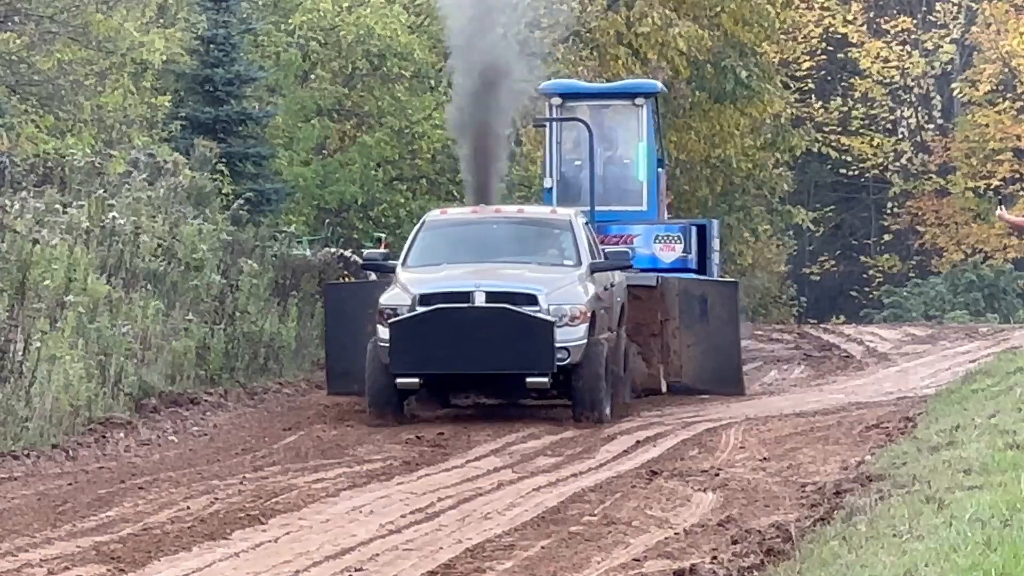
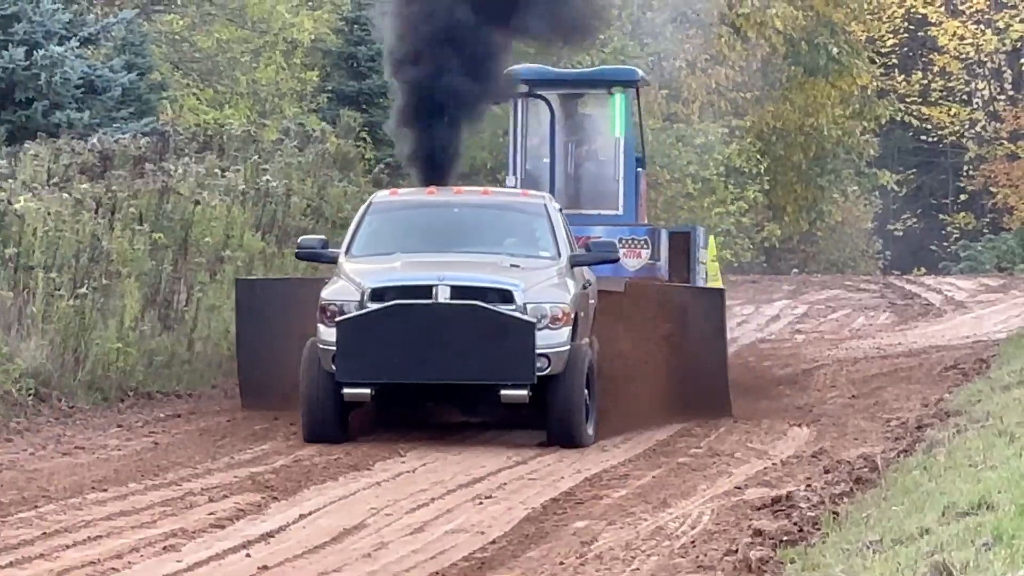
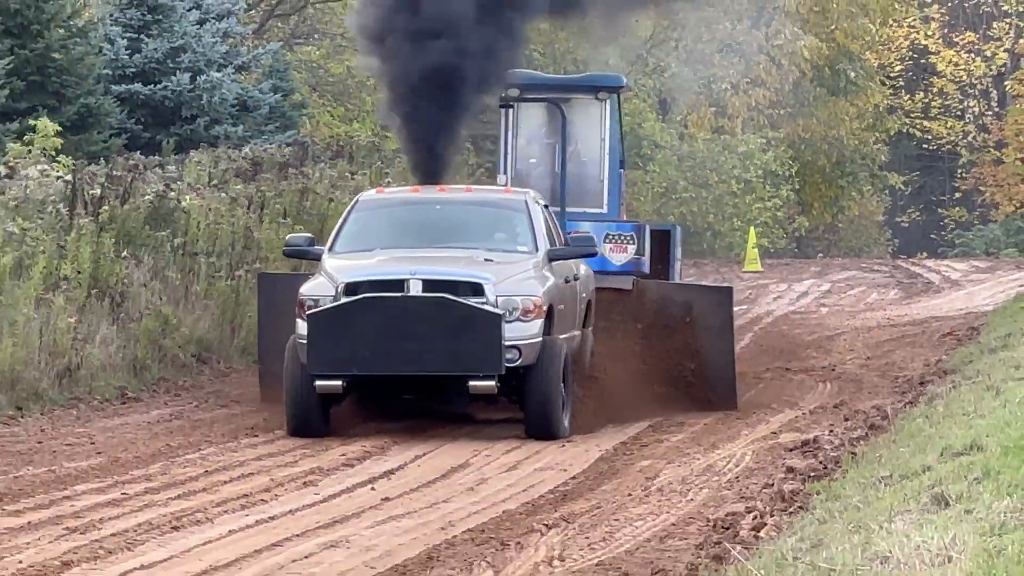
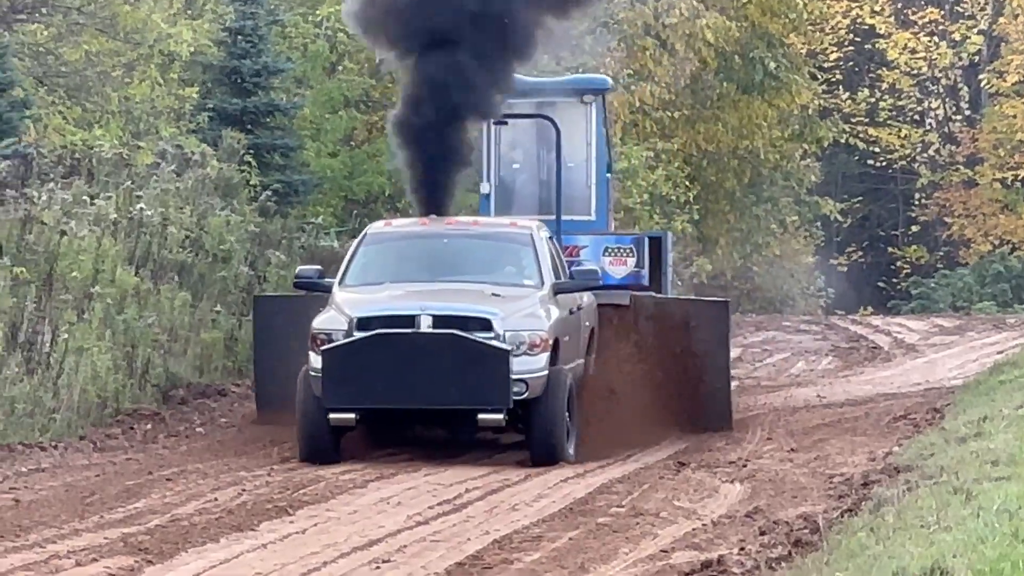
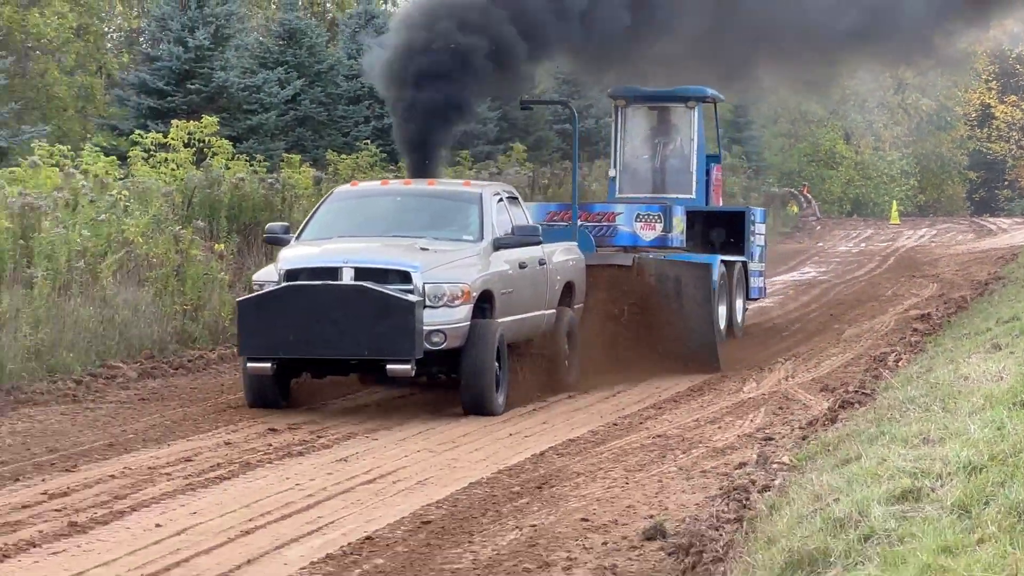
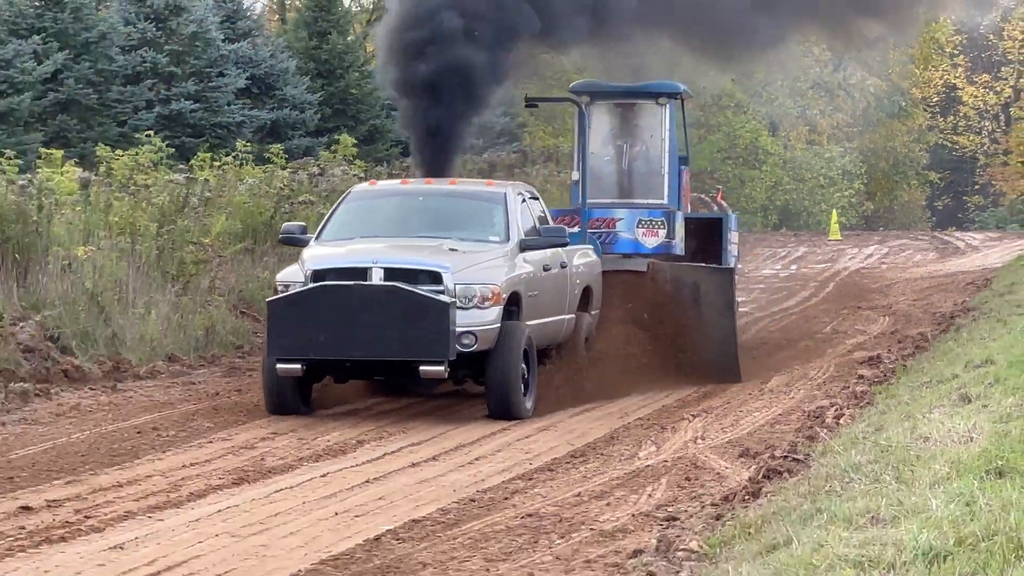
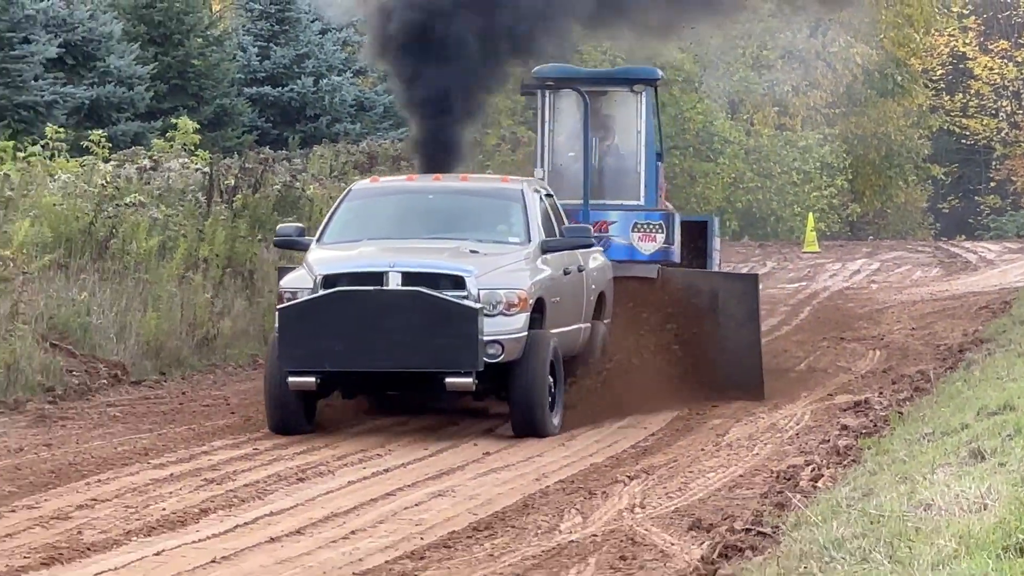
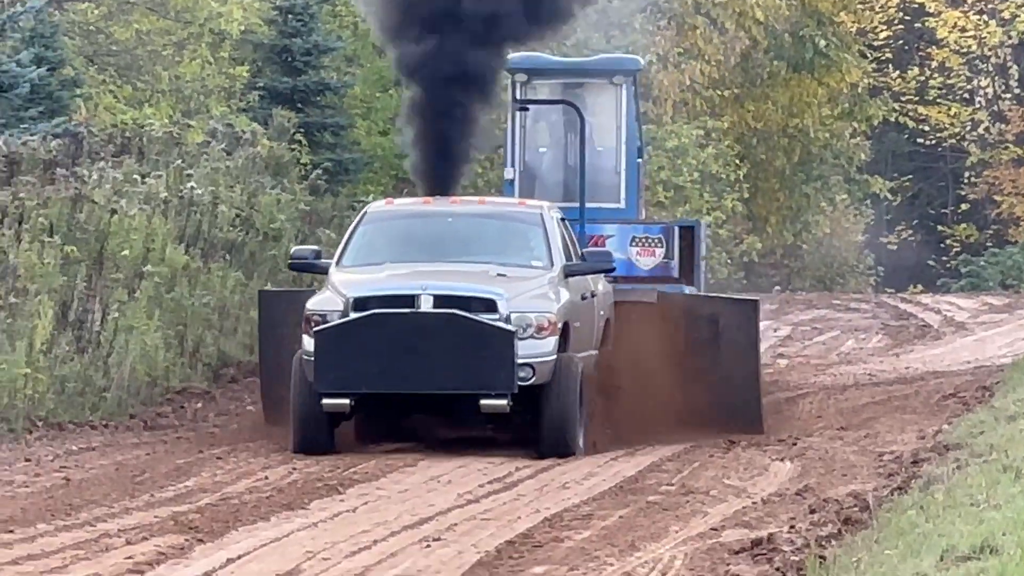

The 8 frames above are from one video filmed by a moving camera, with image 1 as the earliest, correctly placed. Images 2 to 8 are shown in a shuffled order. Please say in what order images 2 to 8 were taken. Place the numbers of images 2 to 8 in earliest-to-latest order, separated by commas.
4, 8, 2, 3, 7, 6, 5
